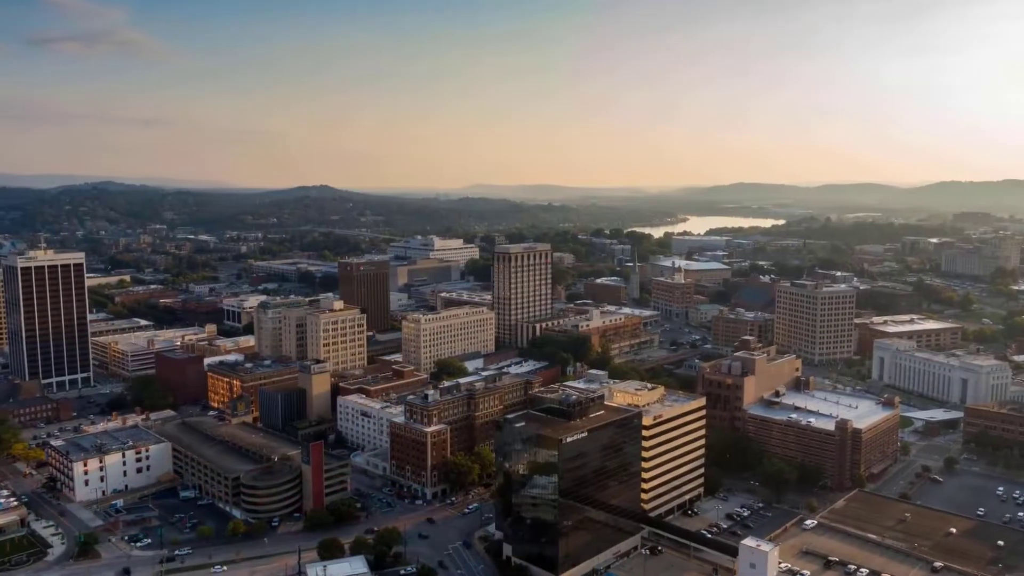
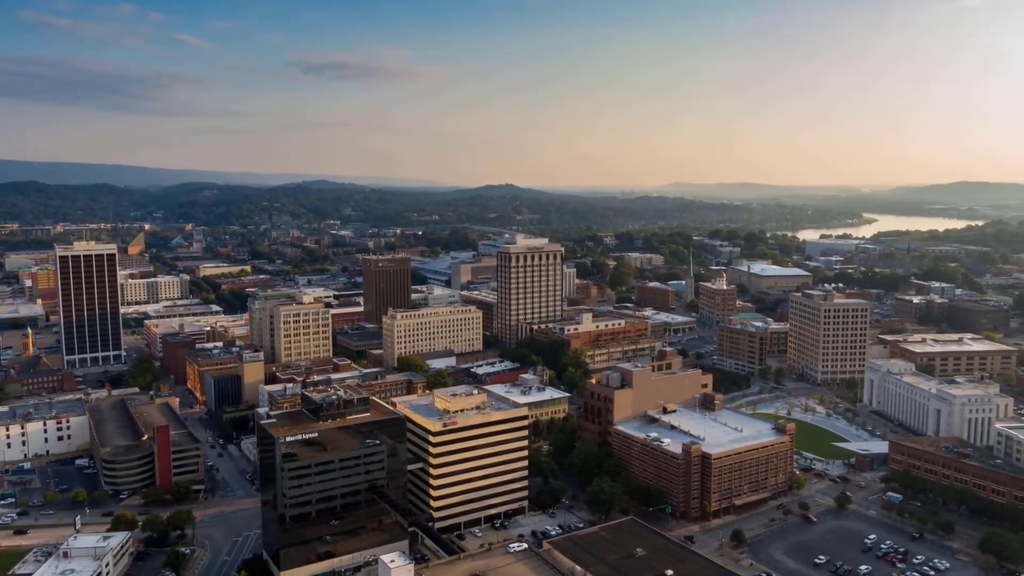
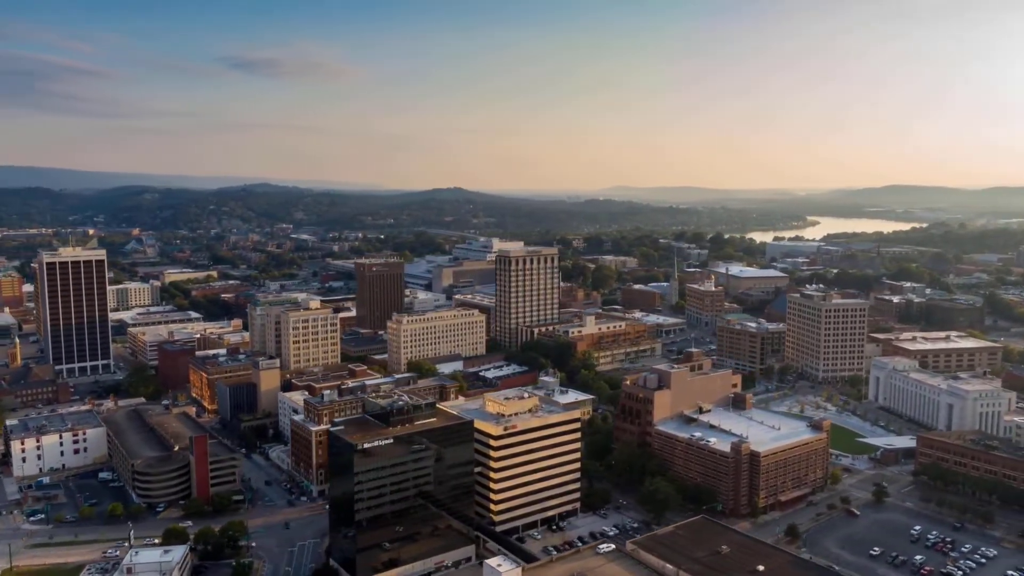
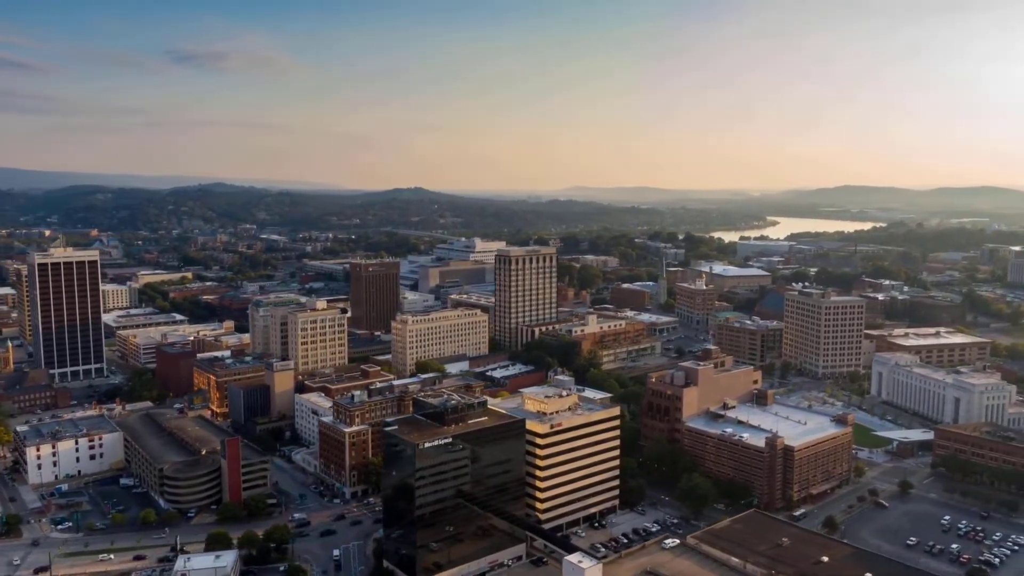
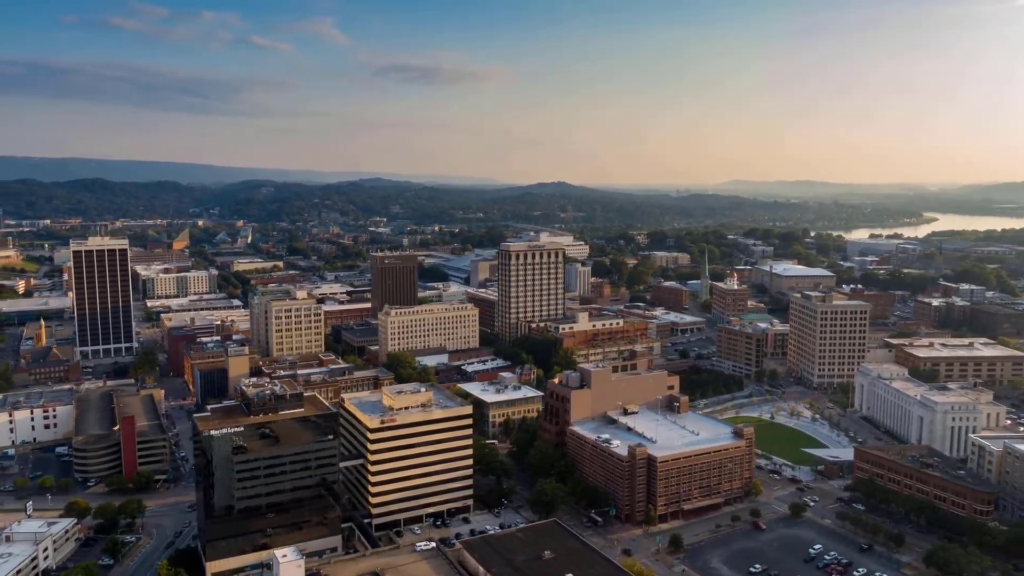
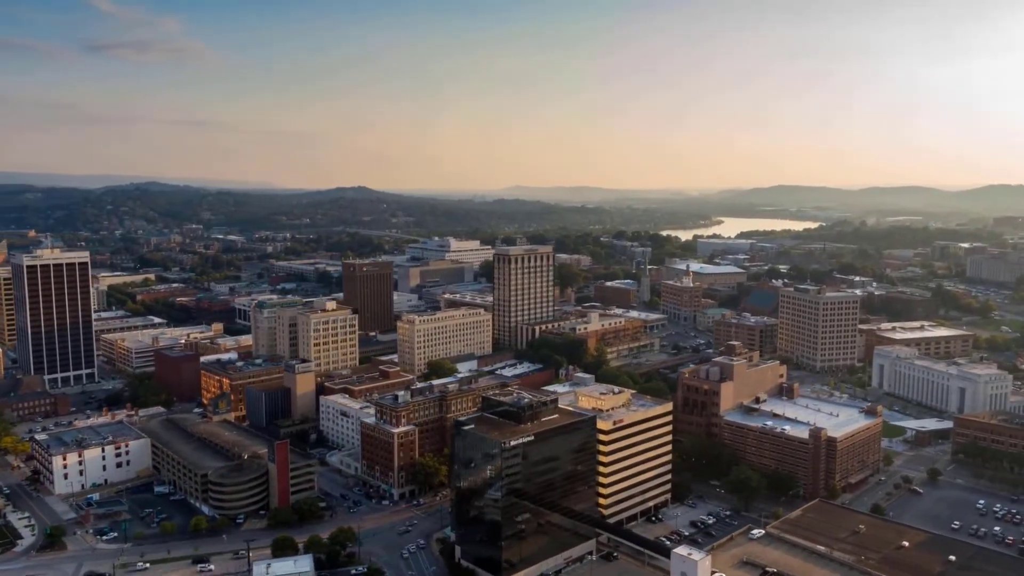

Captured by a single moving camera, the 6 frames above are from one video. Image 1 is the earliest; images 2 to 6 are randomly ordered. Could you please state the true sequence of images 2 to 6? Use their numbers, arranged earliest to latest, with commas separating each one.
6, 4, 3, 2, 5
